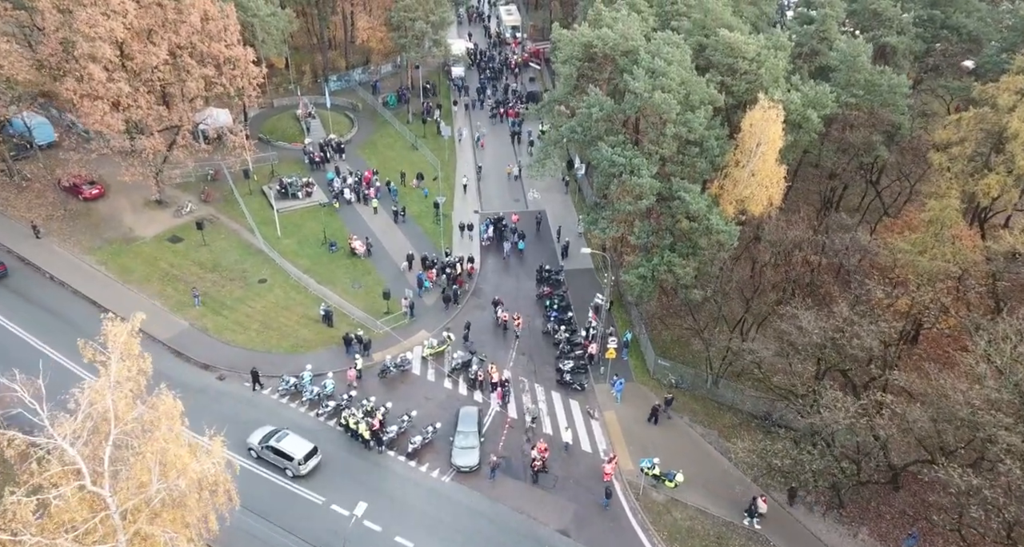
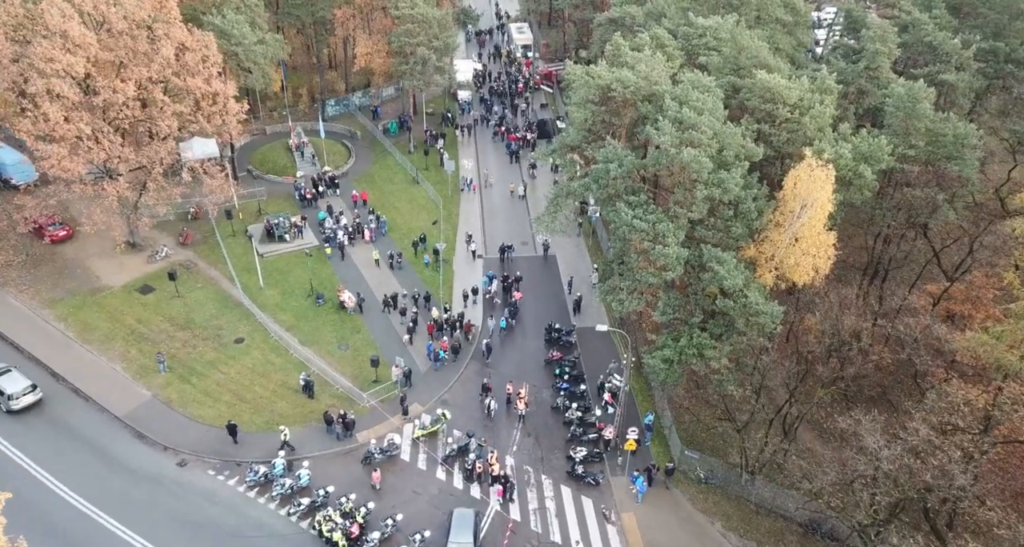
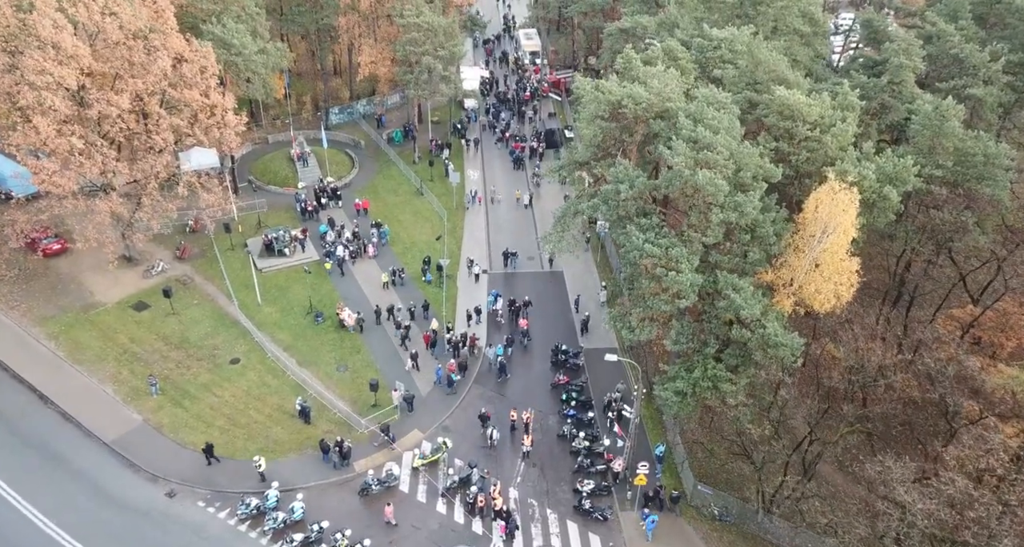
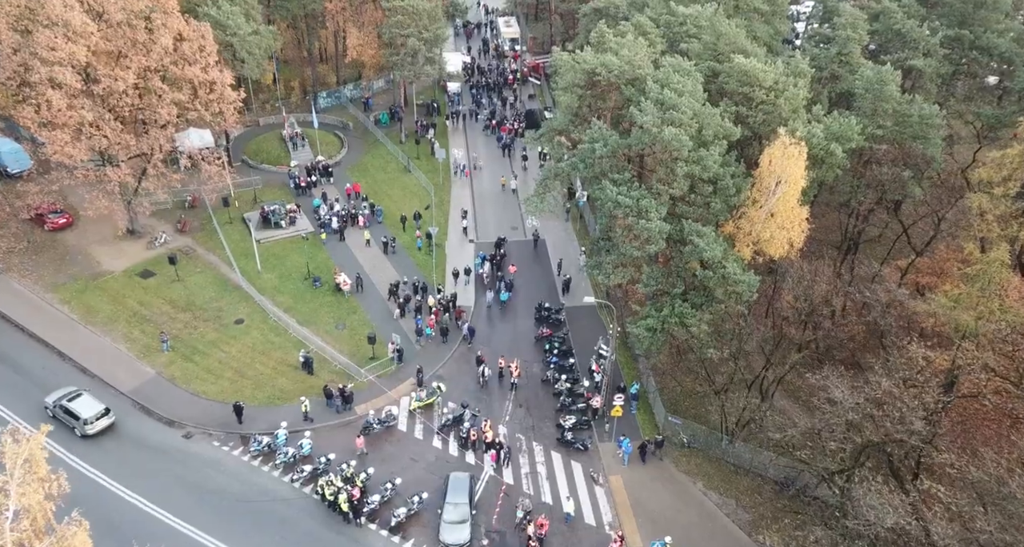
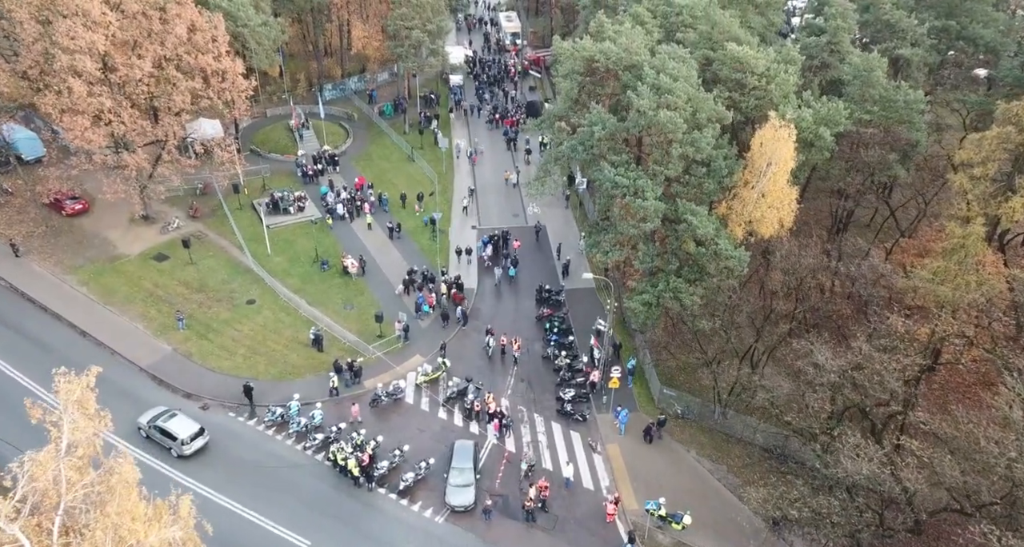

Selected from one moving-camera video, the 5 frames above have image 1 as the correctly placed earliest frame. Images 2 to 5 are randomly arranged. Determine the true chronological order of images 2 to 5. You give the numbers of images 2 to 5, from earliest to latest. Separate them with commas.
5, 4, 2, 3
